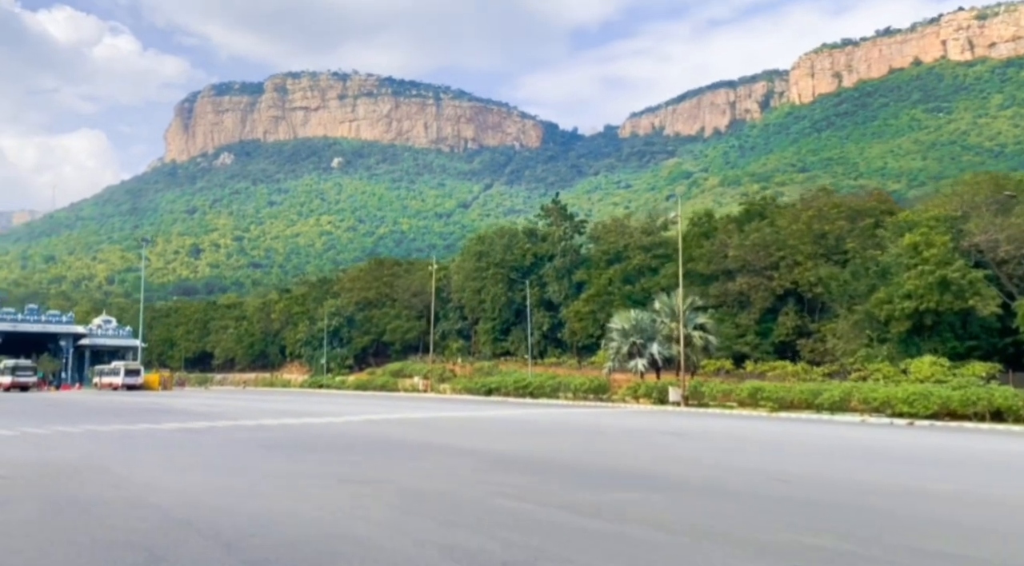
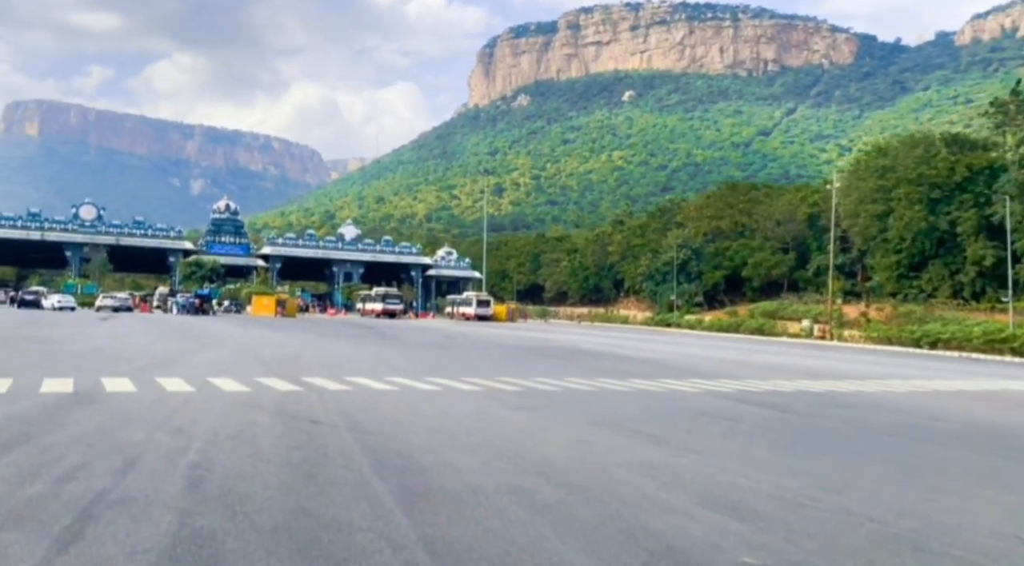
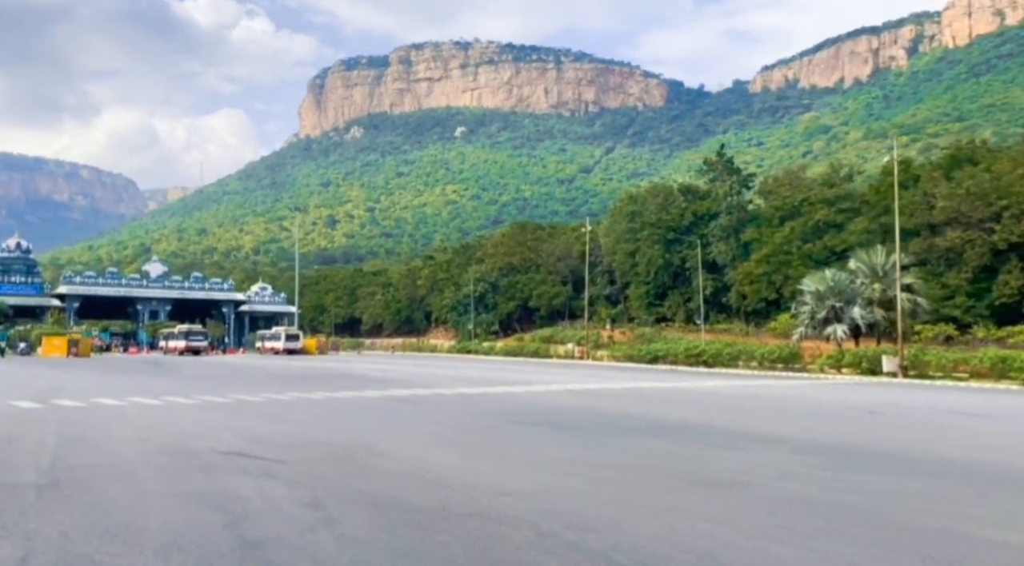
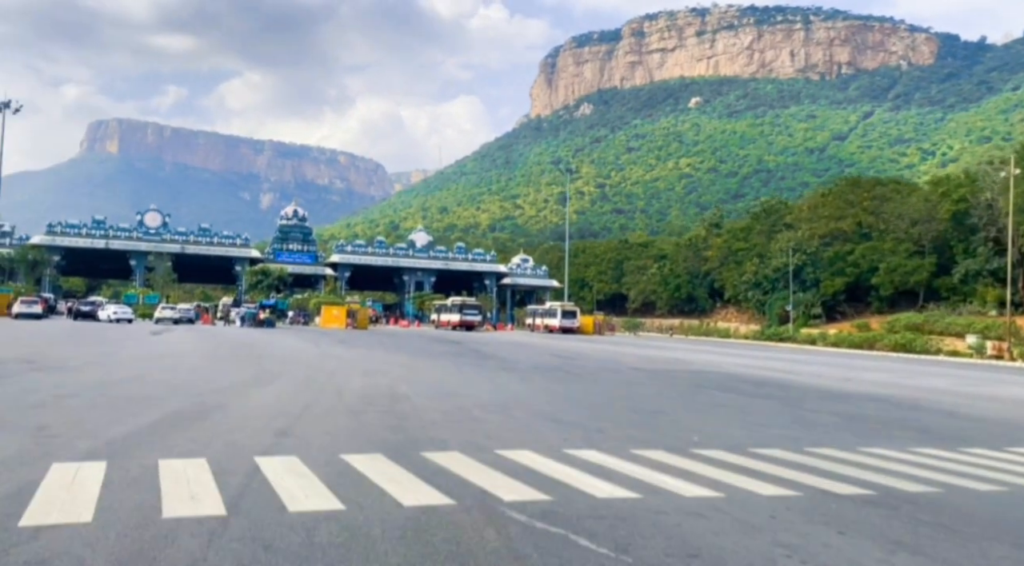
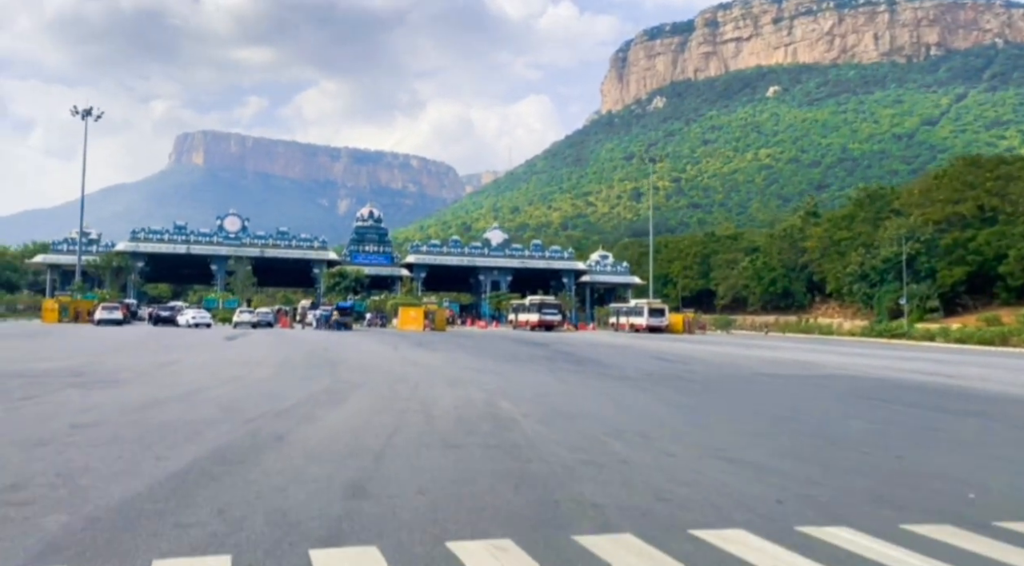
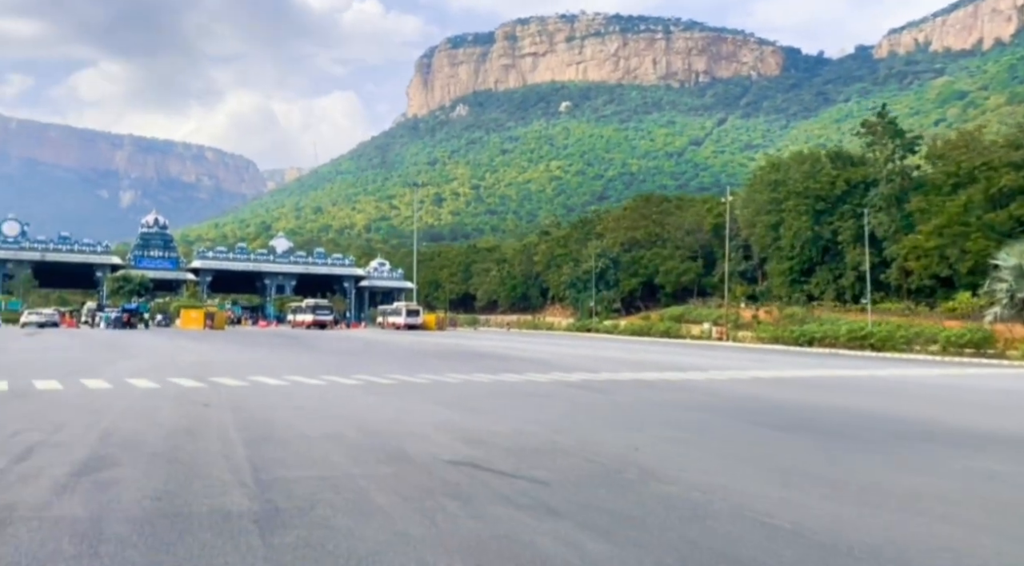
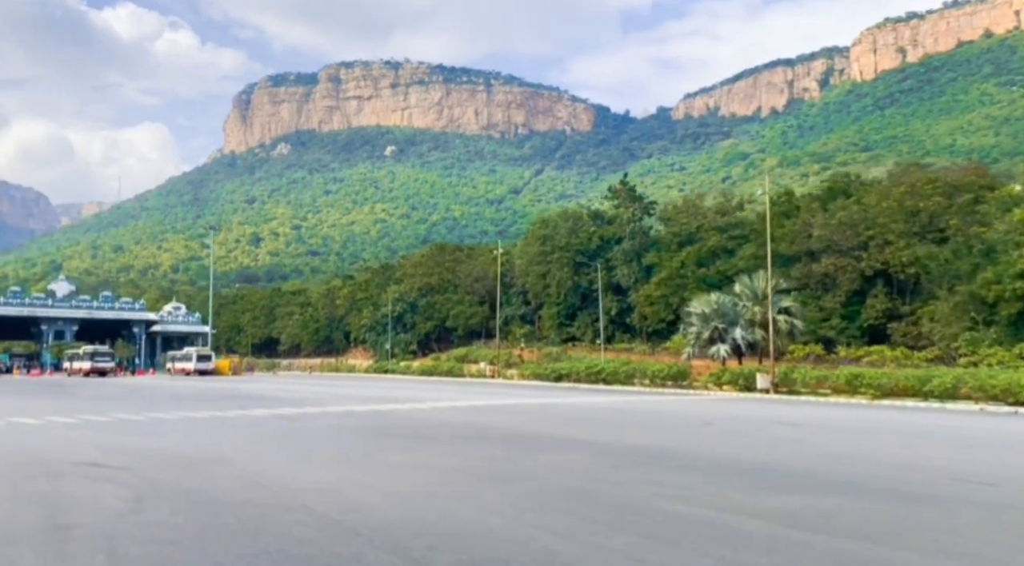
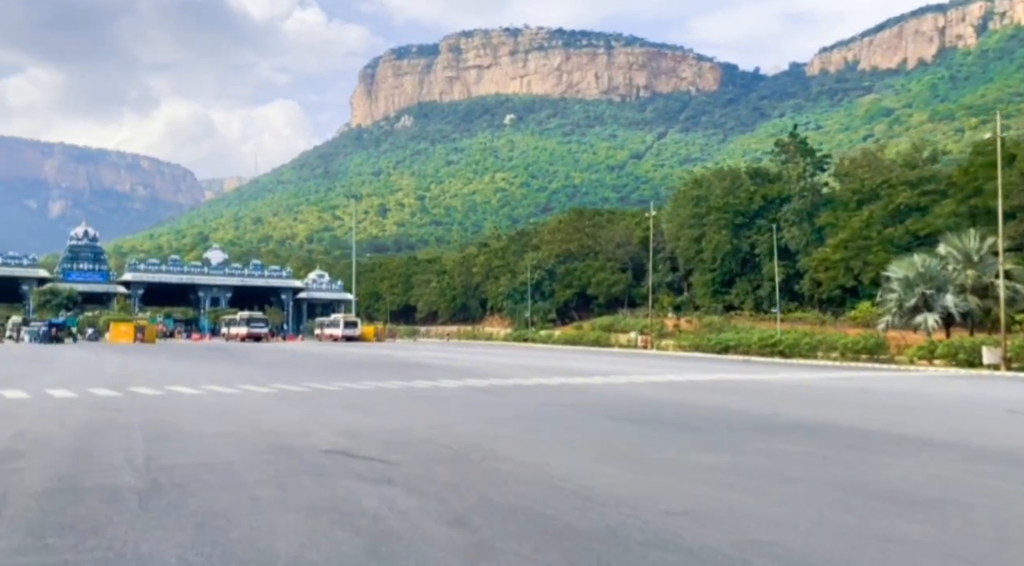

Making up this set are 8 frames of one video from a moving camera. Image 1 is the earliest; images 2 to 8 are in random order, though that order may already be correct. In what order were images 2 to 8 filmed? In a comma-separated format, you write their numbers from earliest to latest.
7, 3, 8, 6, 2, 4, 5
